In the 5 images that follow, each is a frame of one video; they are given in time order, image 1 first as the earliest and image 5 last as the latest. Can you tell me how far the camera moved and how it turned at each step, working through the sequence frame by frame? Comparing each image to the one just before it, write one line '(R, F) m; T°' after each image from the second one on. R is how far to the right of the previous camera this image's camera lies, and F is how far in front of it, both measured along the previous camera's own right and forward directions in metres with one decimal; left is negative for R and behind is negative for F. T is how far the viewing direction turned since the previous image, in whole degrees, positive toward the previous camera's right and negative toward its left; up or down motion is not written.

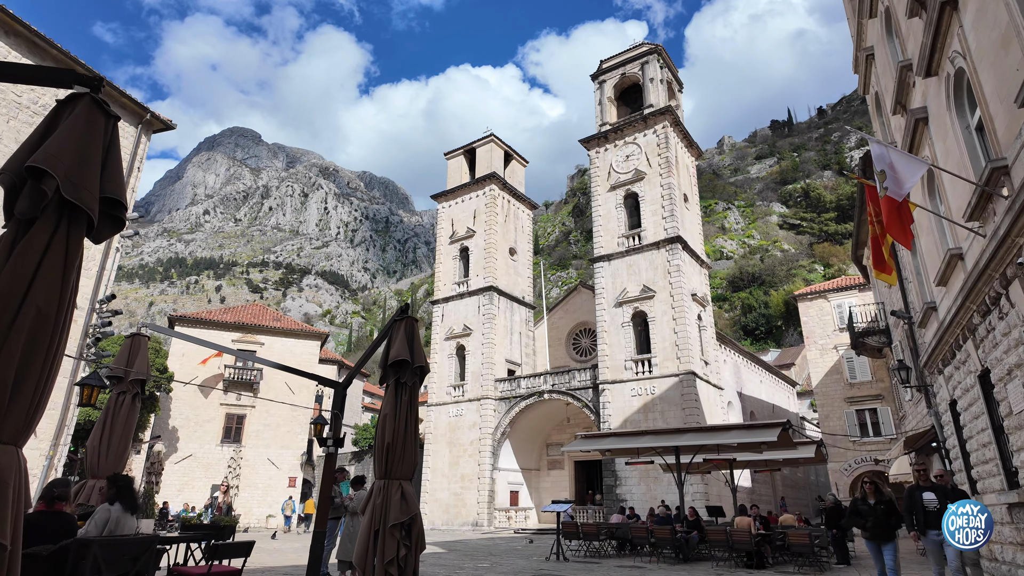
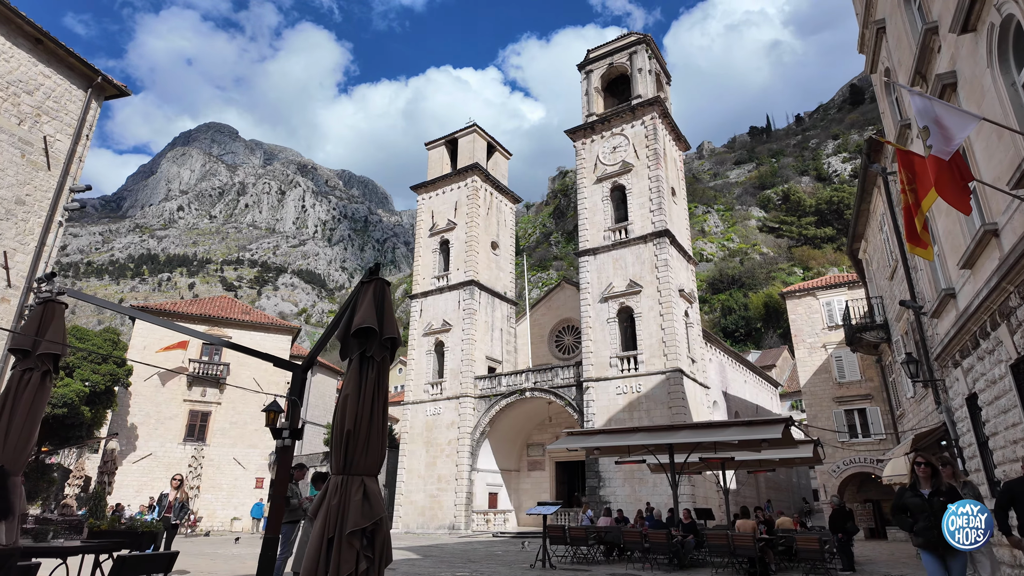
(-0.1, +1.0) m; +2°
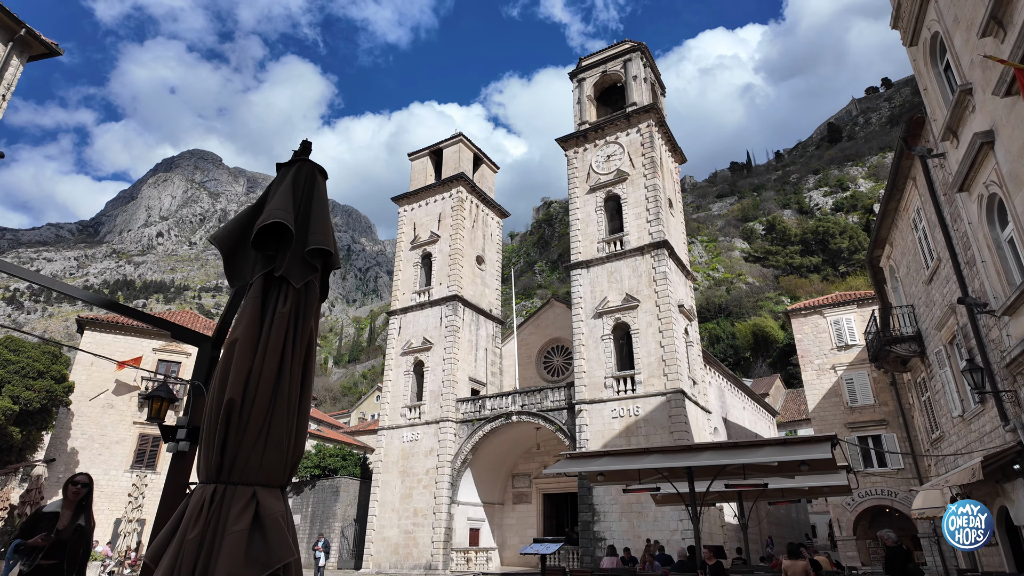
(-0.2, +1.8) m; +2°
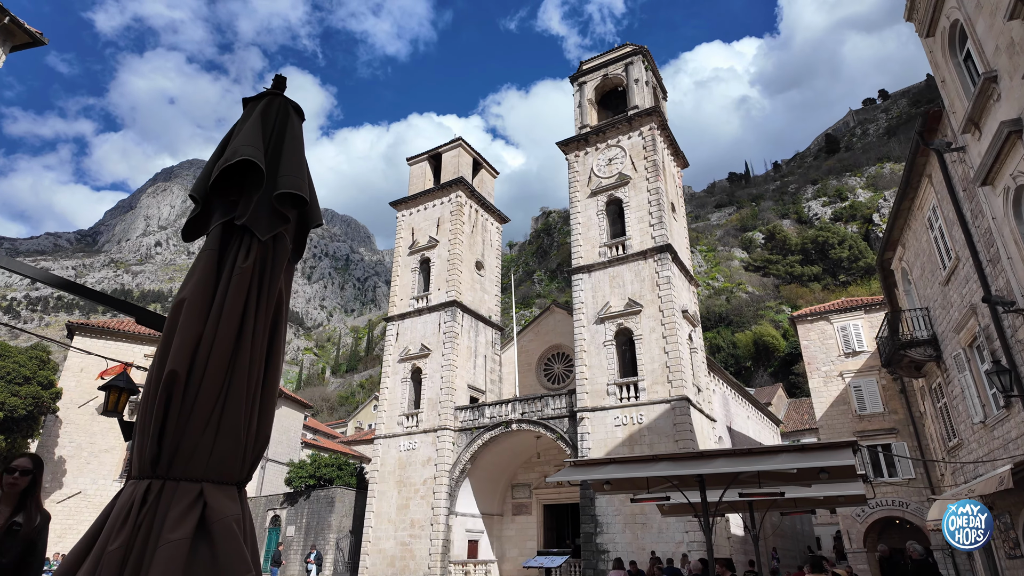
(-0.1, +0.5) m; 0°
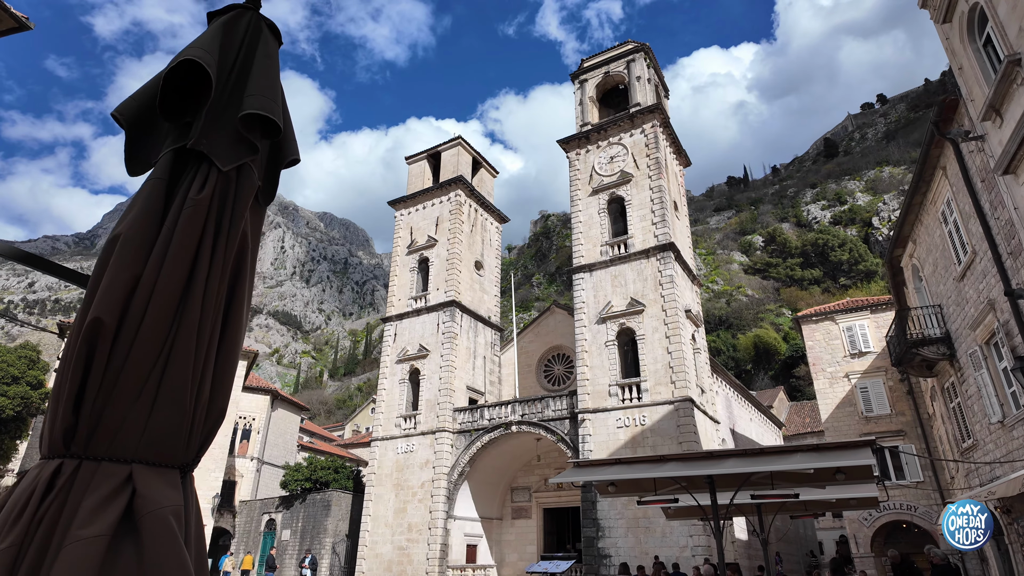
(-0.1, +0.4) m; 0°
